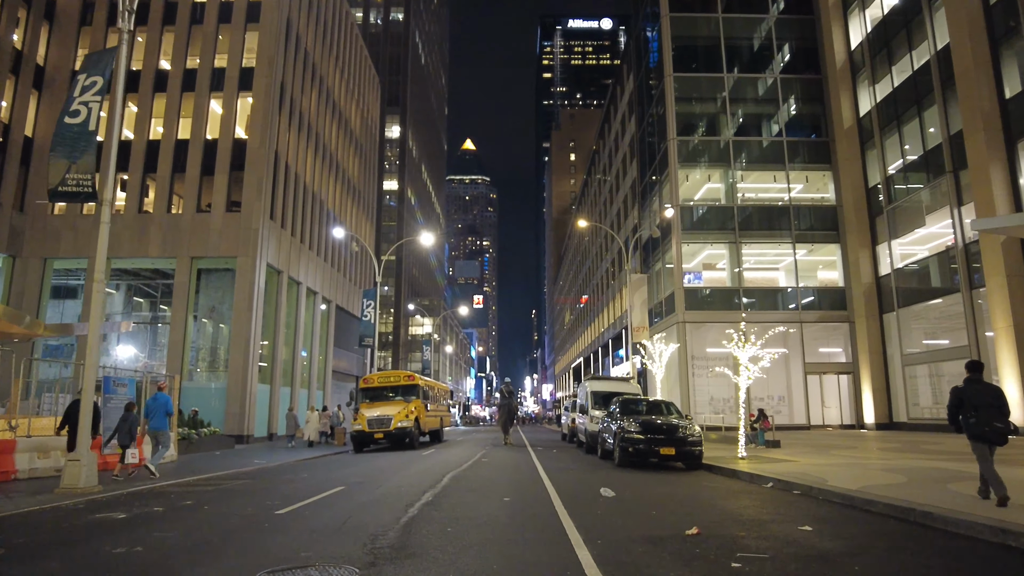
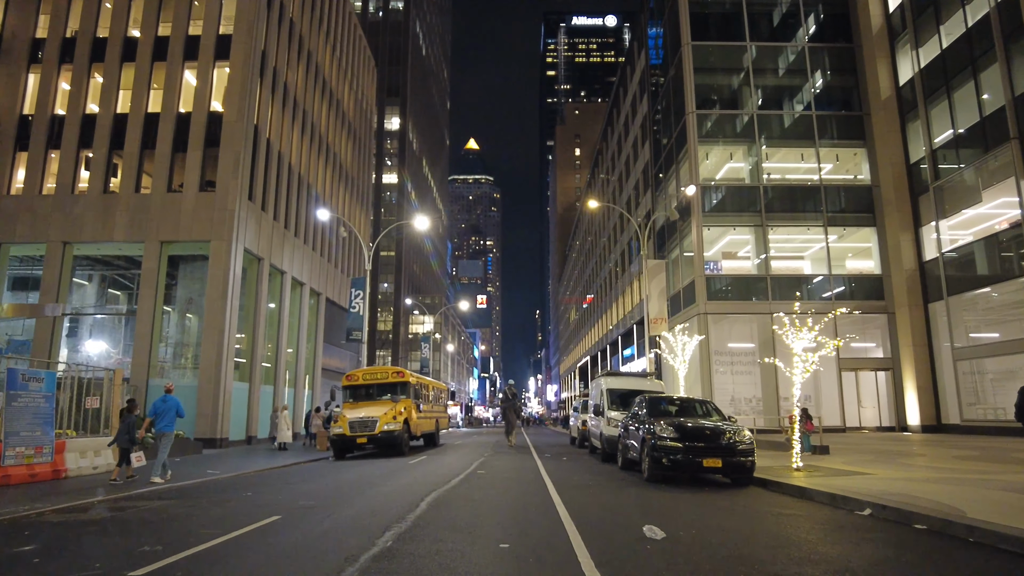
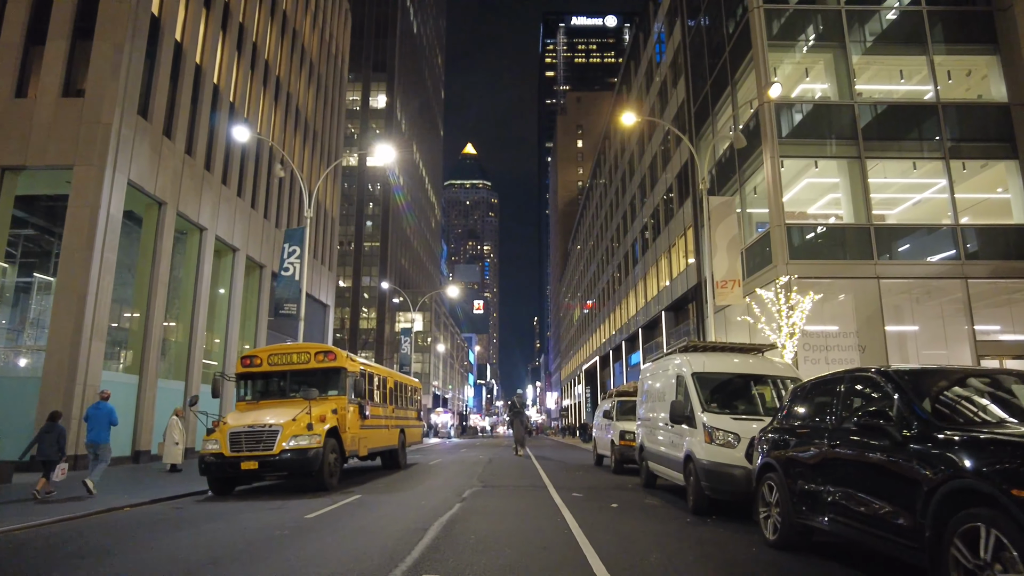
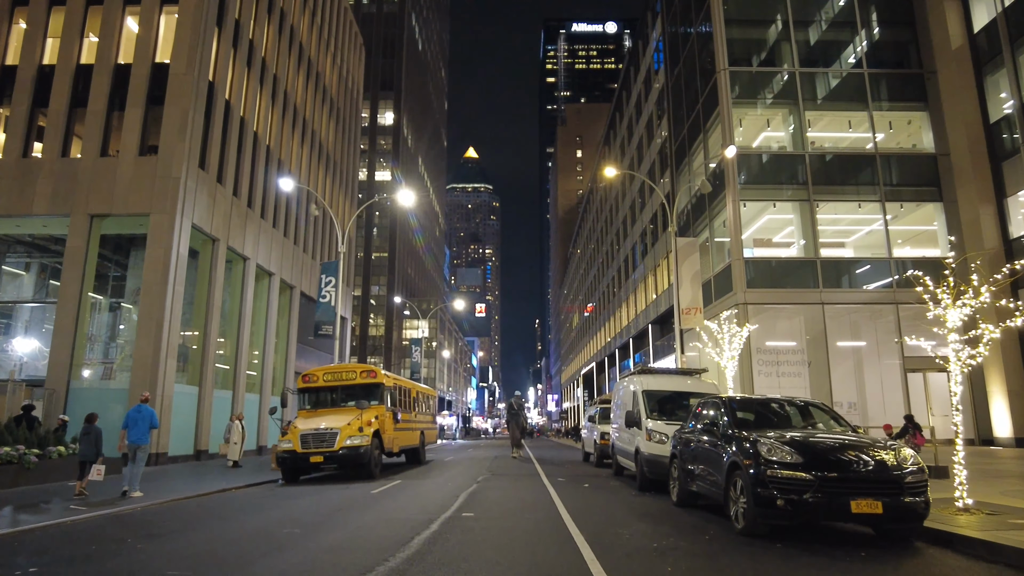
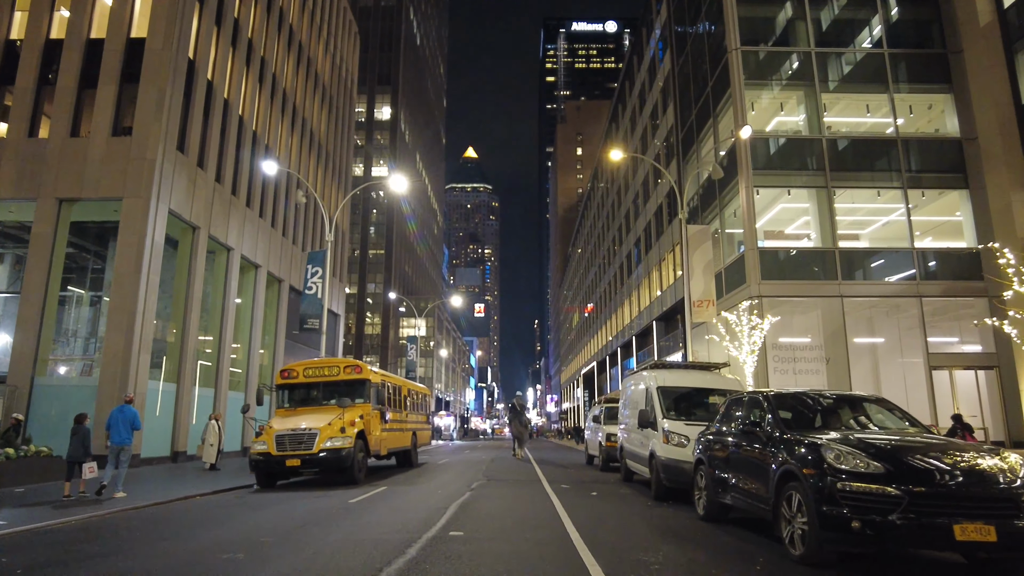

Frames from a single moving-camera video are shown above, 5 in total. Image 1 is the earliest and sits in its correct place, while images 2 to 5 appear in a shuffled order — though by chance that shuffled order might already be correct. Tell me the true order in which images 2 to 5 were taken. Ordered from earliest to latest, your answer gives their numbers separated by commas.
2, 4, 5, 3
